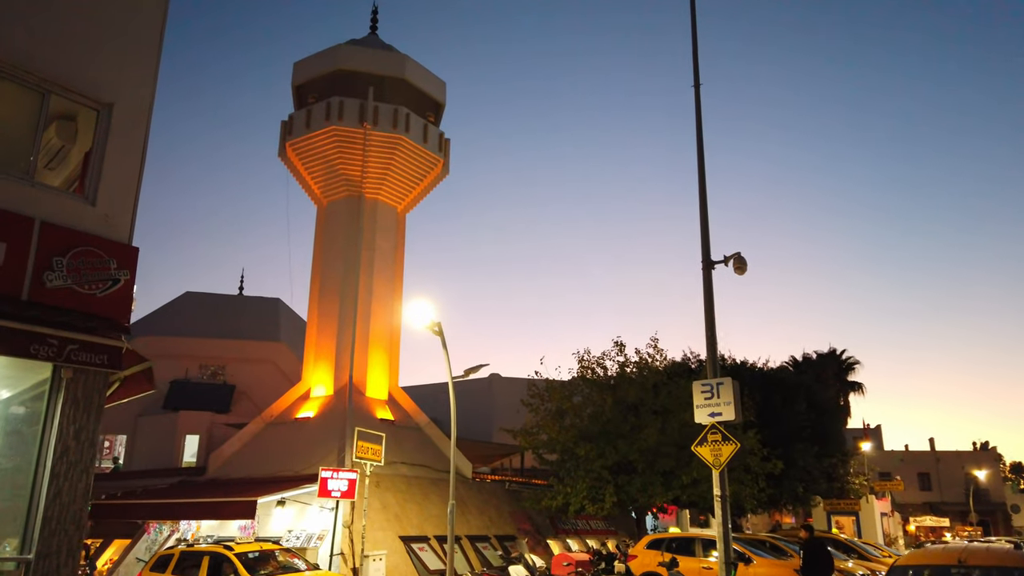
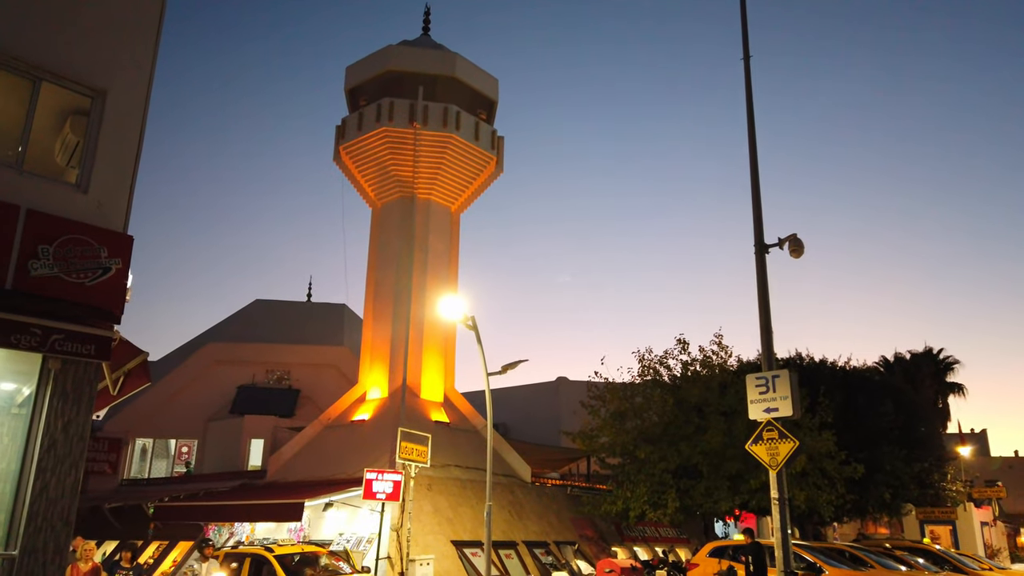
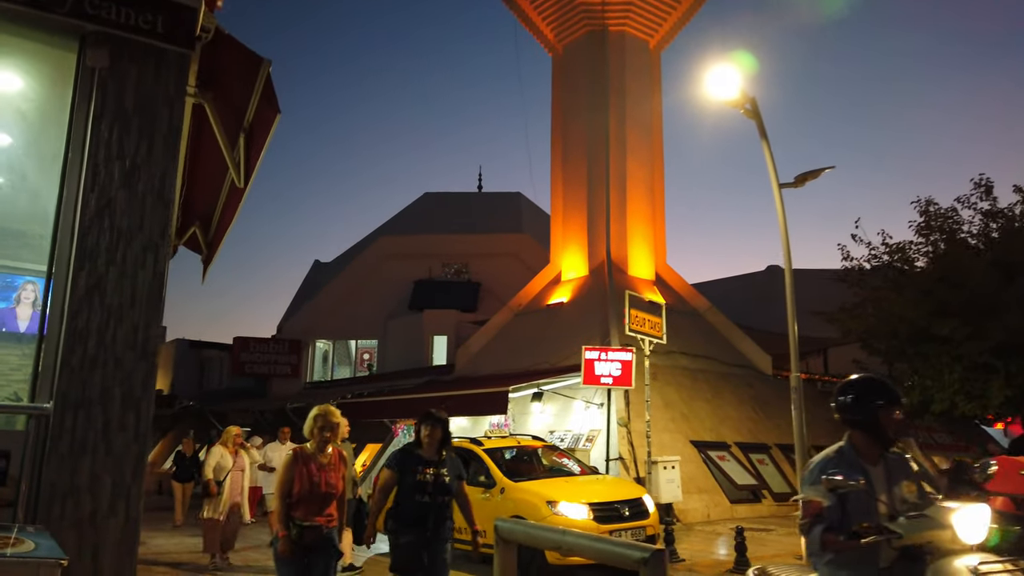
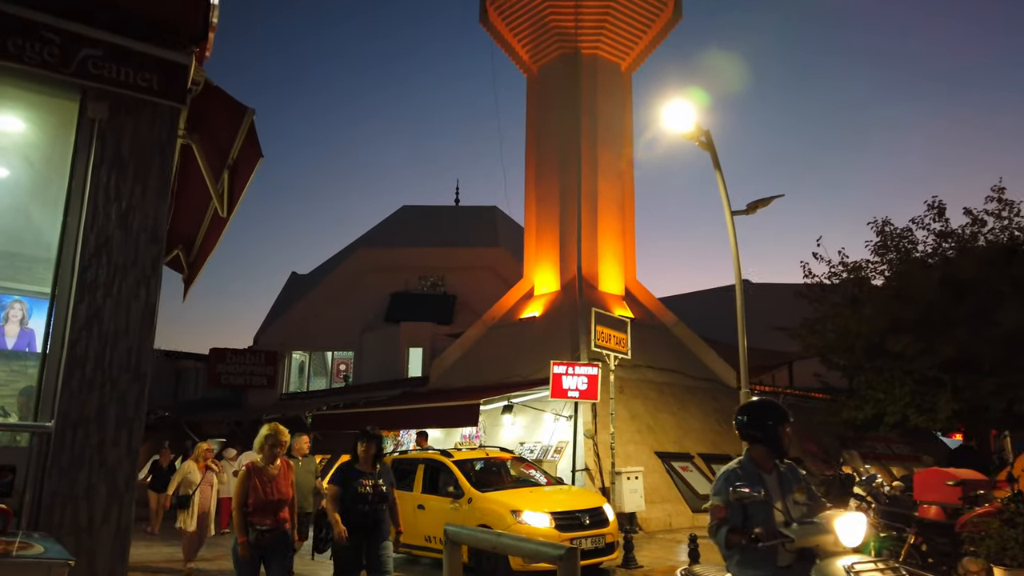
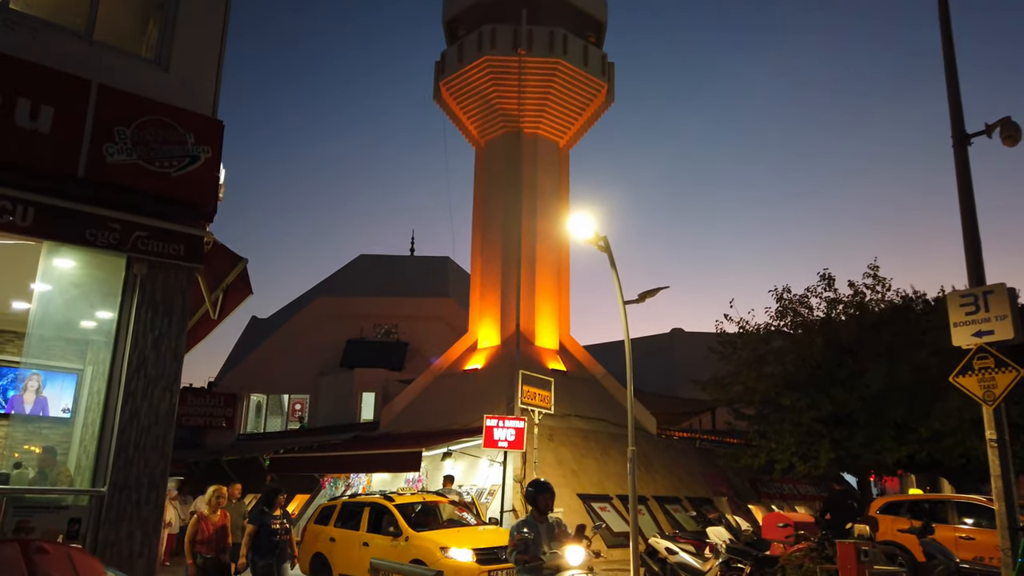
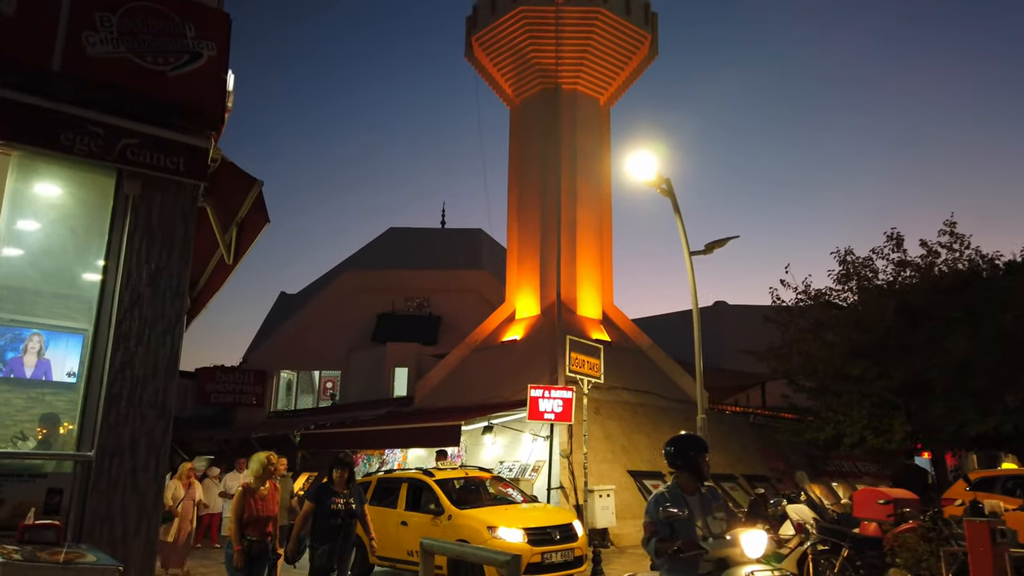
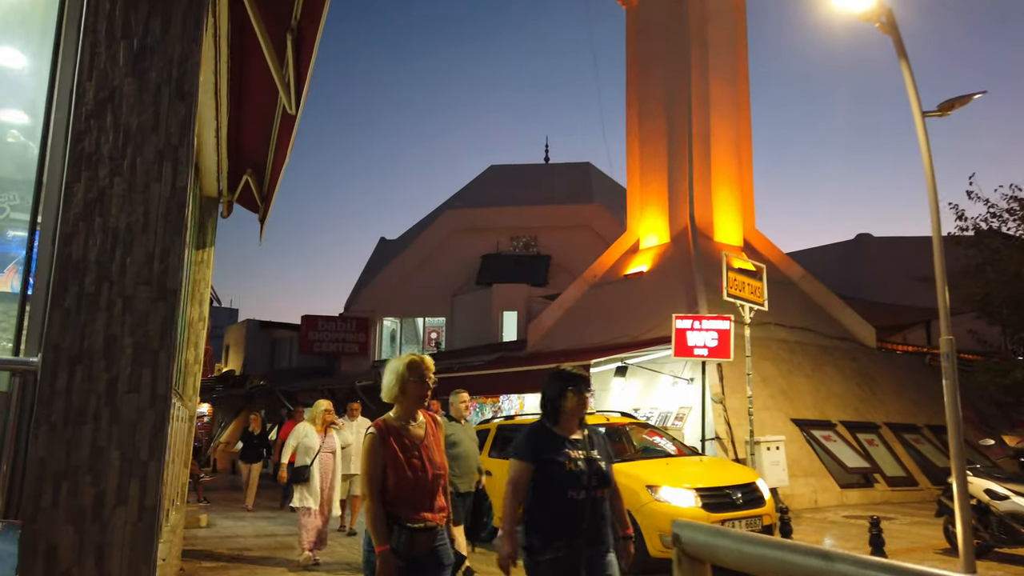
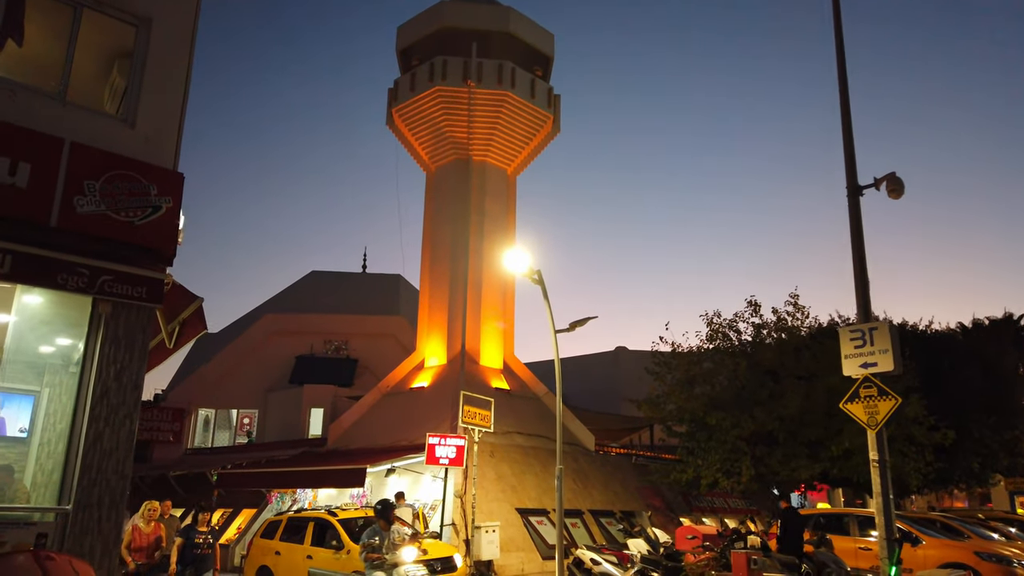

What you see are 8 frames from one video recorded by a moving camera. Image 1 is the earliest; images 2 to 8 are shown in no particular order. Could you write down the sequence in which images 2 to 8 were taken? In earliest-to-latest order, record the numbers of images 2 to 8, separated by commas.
2, 8, 5, 6, 4, 3, 7
